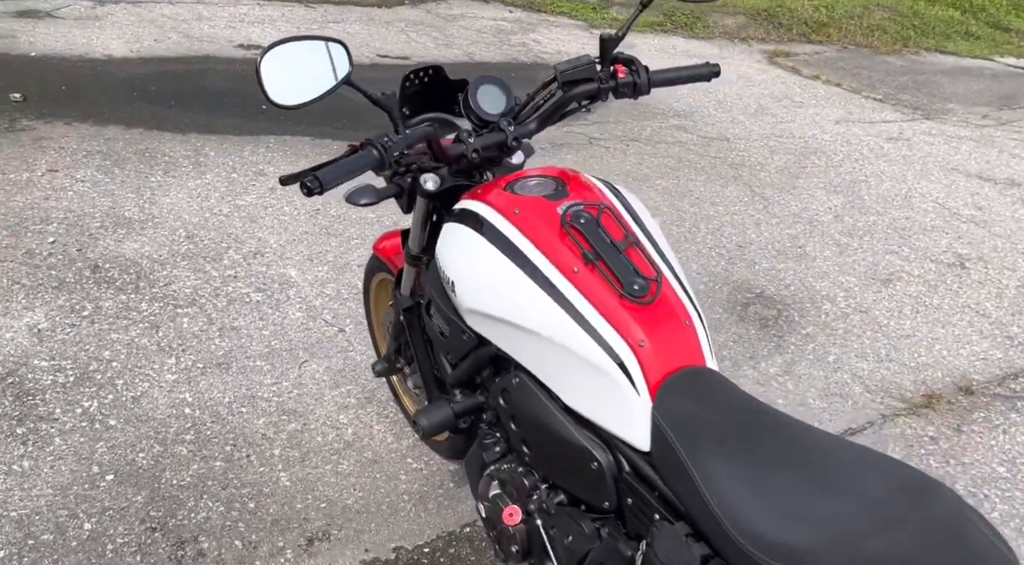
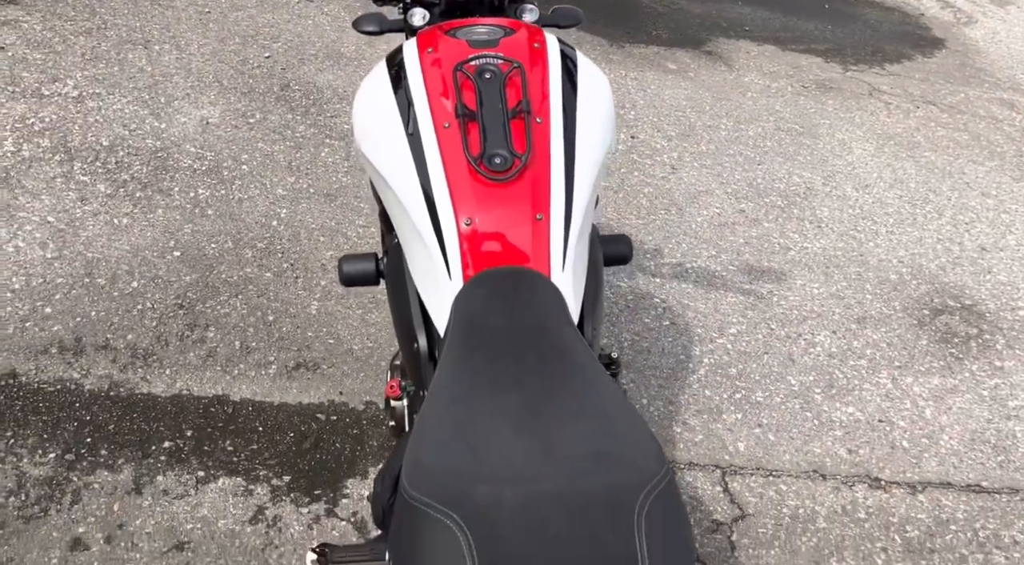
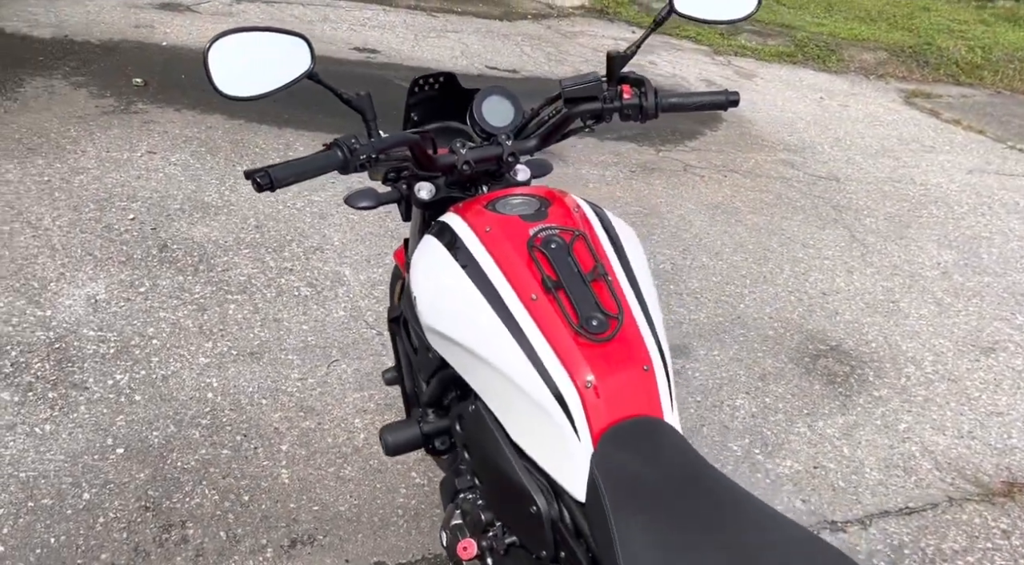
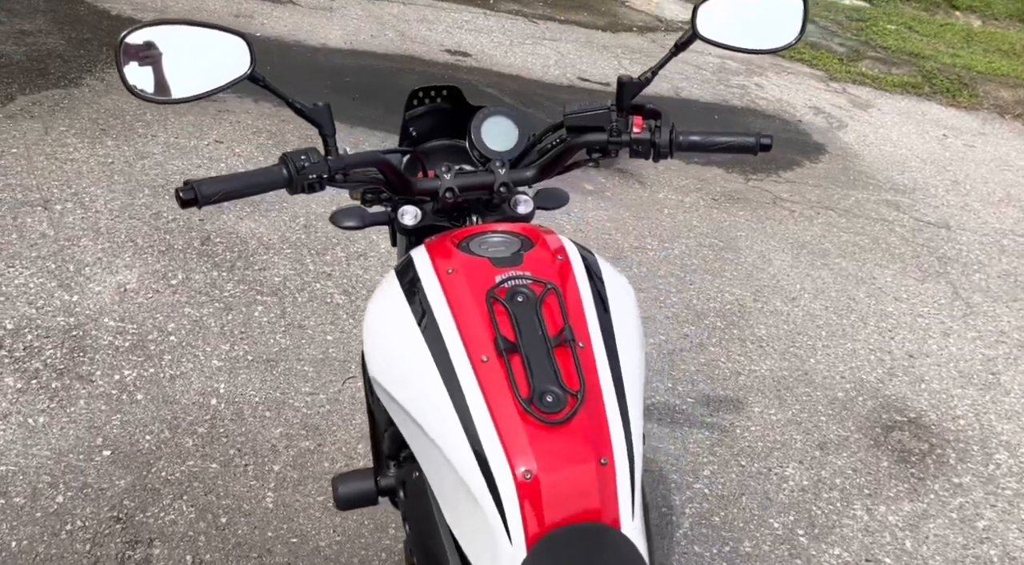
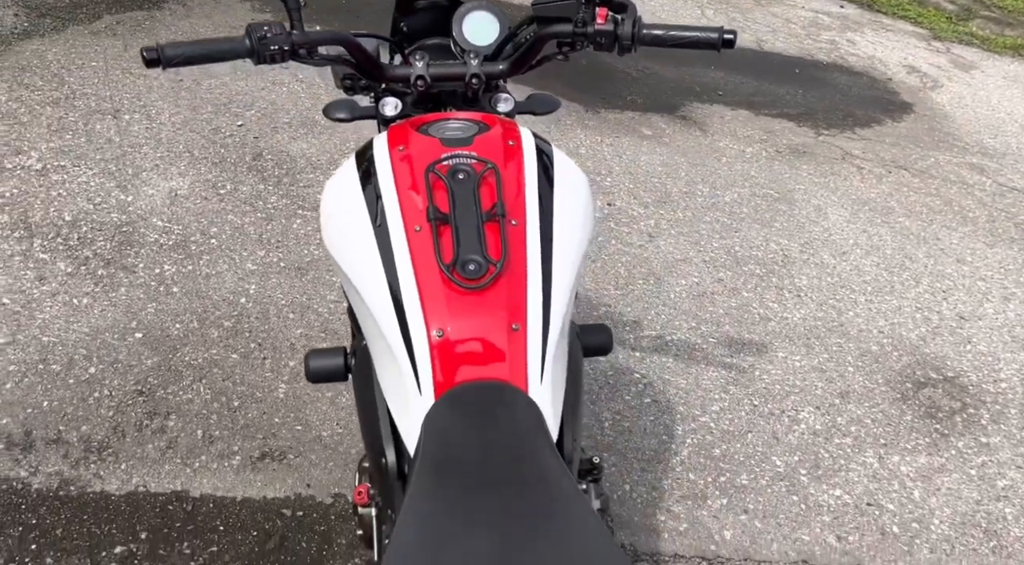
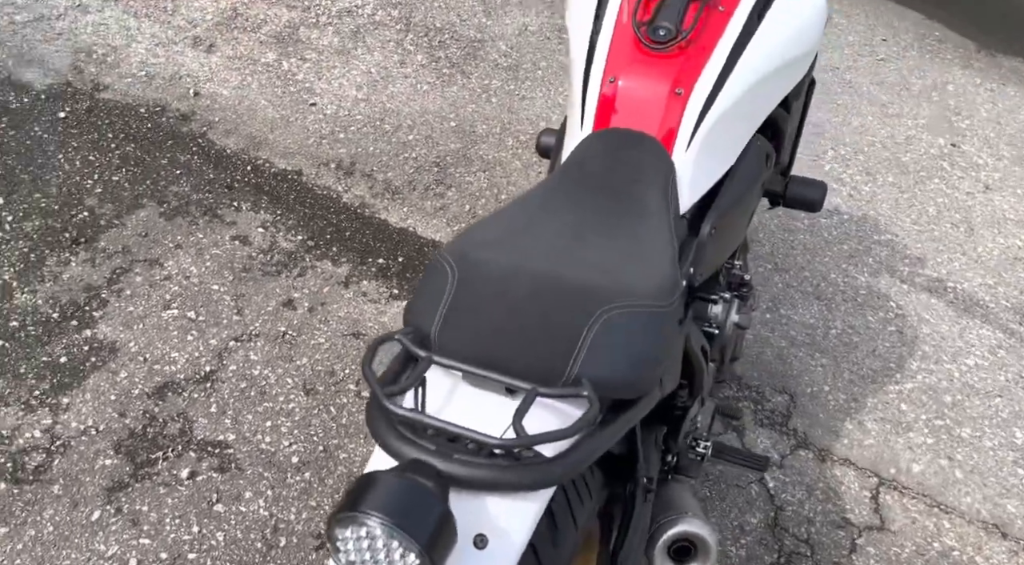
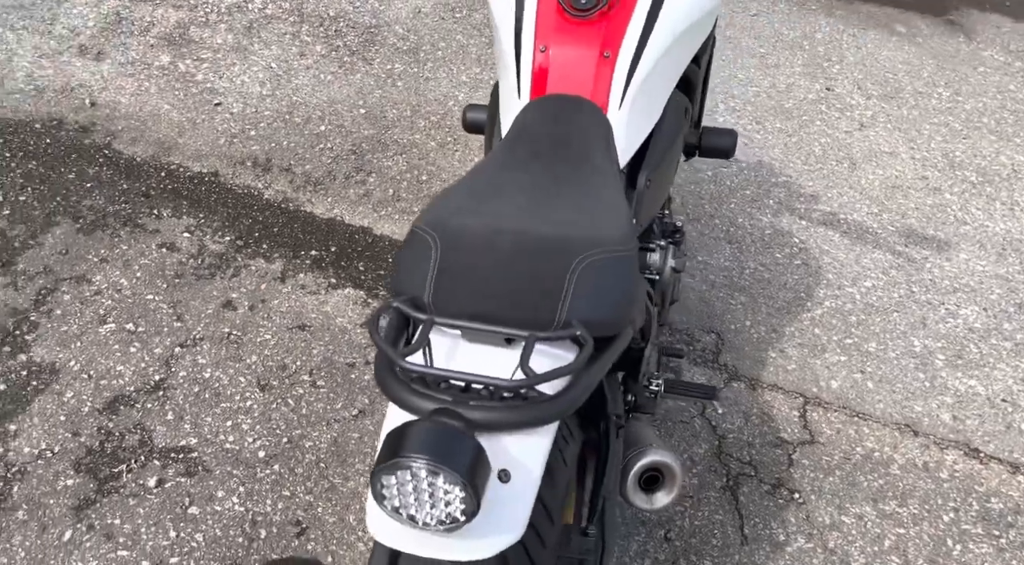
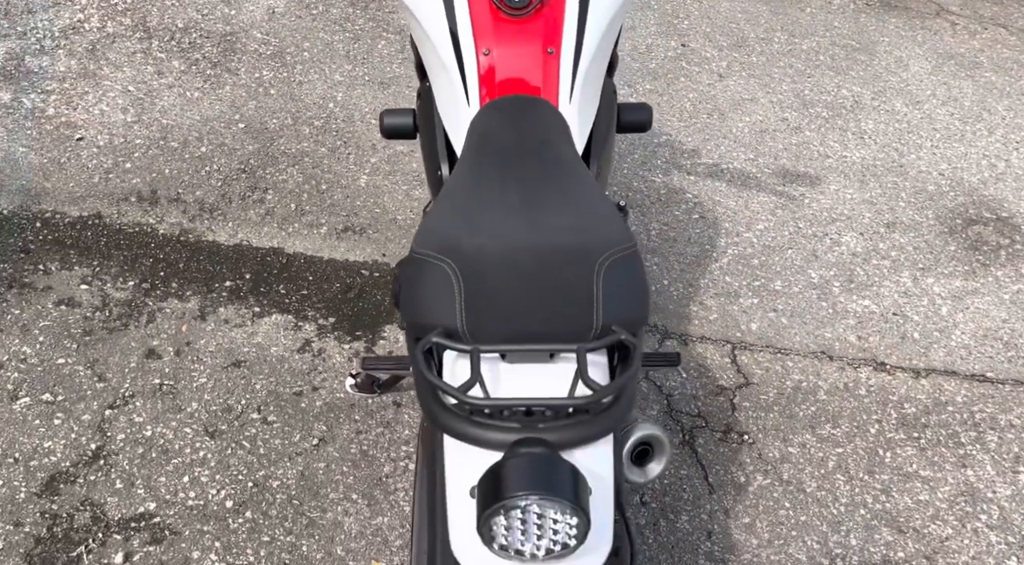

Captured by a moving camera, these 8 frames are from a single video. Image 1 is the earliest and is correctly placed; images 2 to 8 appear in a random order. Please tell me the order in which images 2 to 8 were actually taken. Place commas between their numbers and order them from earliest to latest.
3, 4, 5, 2, 8, 7, 6
